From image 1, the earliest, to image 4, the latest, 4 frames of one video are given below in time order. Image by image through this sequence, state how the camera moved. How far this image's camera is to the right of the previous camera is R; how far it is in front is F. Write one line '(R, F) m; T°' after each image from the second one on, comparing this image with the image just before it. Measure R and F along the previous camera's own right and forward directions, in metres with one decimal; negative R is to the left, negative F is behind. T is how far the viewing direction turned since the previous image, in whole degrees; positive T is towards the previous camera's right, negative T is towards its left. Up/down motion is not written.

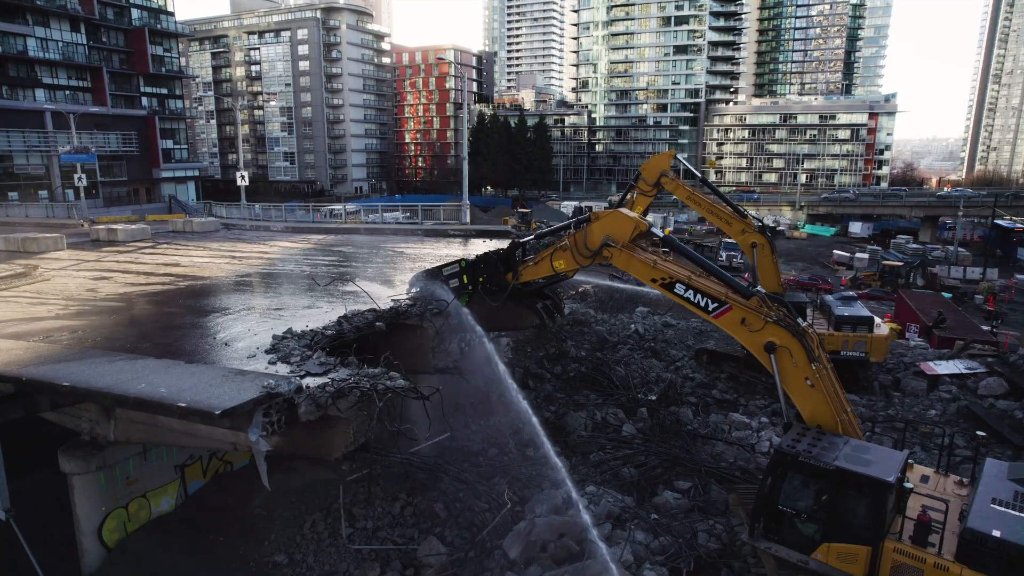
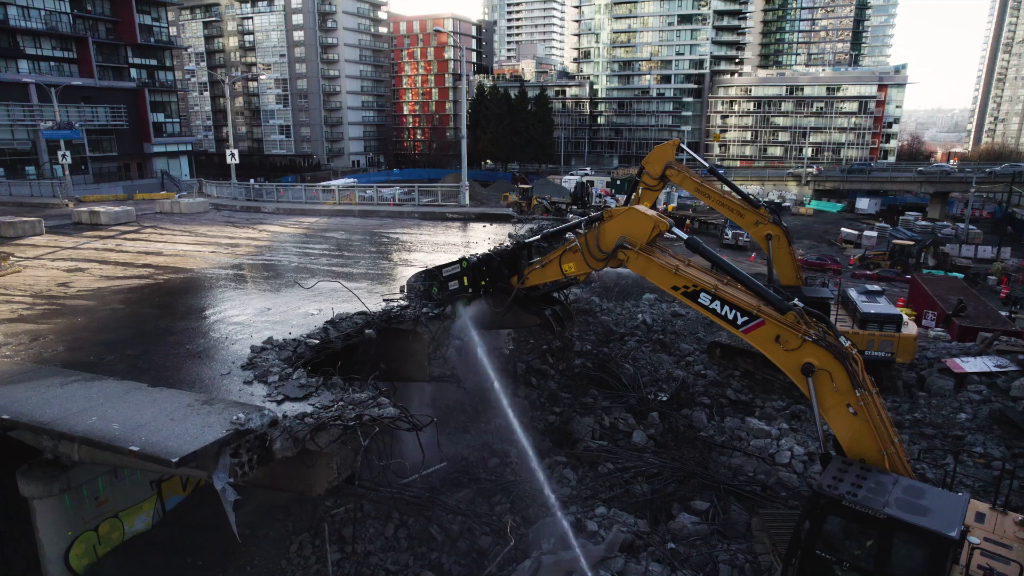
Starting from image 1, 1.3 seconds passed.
(0.0, +0.8) m; 0°
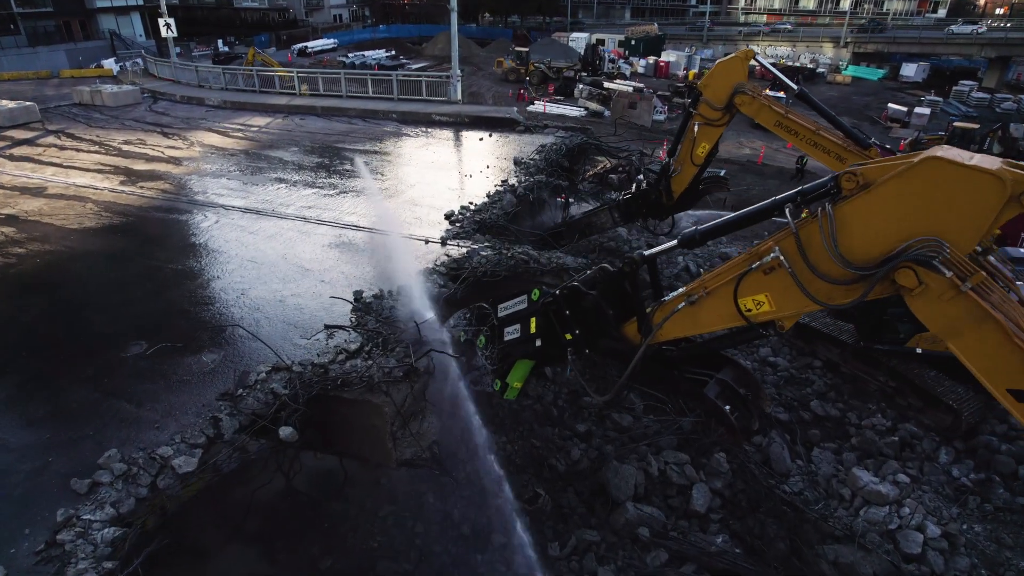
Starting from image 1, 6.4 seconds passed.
(-0.1, +3.5) m; 0°
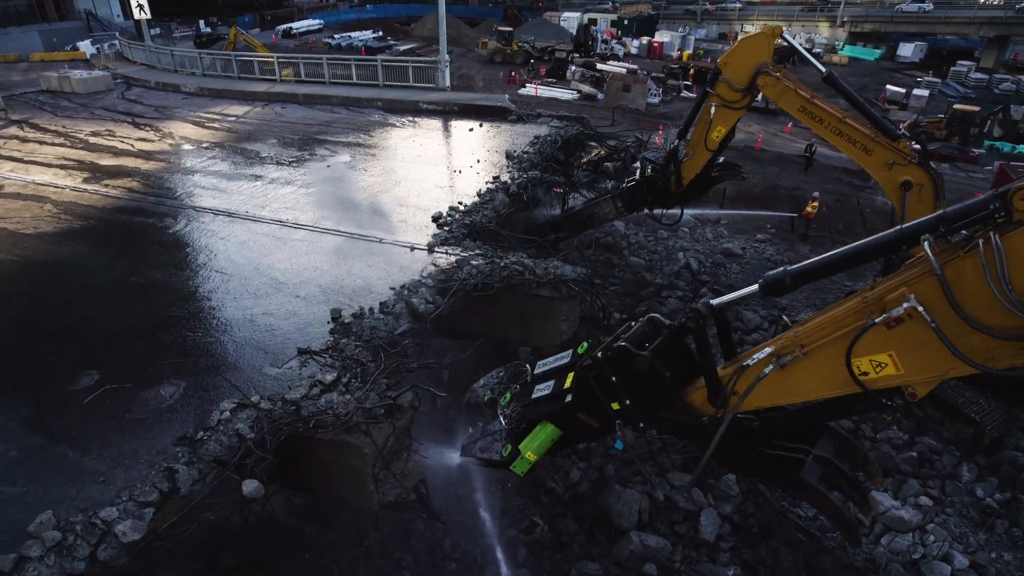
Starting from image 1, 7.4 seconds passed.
(0.0, +0.6) m; +1°
